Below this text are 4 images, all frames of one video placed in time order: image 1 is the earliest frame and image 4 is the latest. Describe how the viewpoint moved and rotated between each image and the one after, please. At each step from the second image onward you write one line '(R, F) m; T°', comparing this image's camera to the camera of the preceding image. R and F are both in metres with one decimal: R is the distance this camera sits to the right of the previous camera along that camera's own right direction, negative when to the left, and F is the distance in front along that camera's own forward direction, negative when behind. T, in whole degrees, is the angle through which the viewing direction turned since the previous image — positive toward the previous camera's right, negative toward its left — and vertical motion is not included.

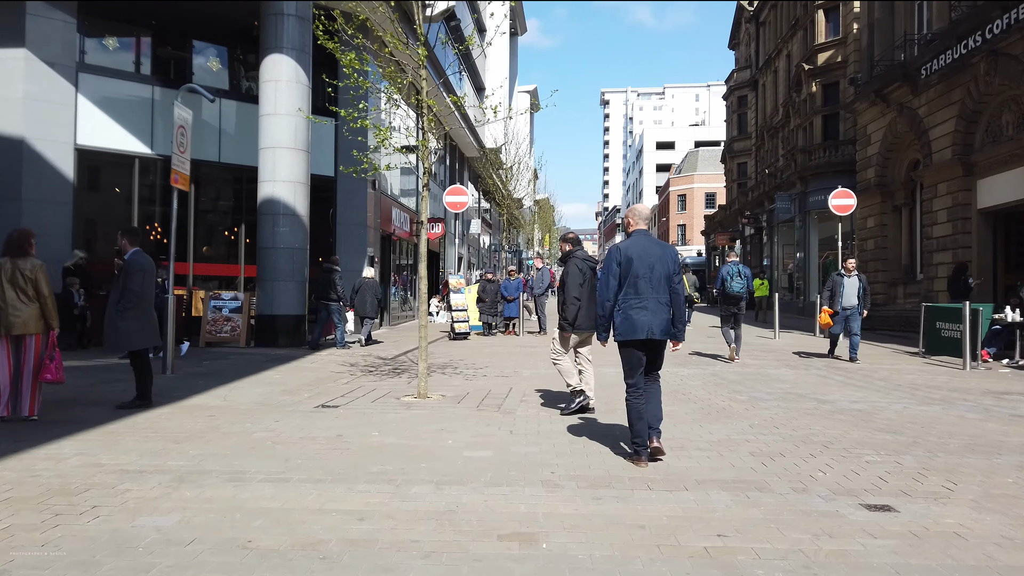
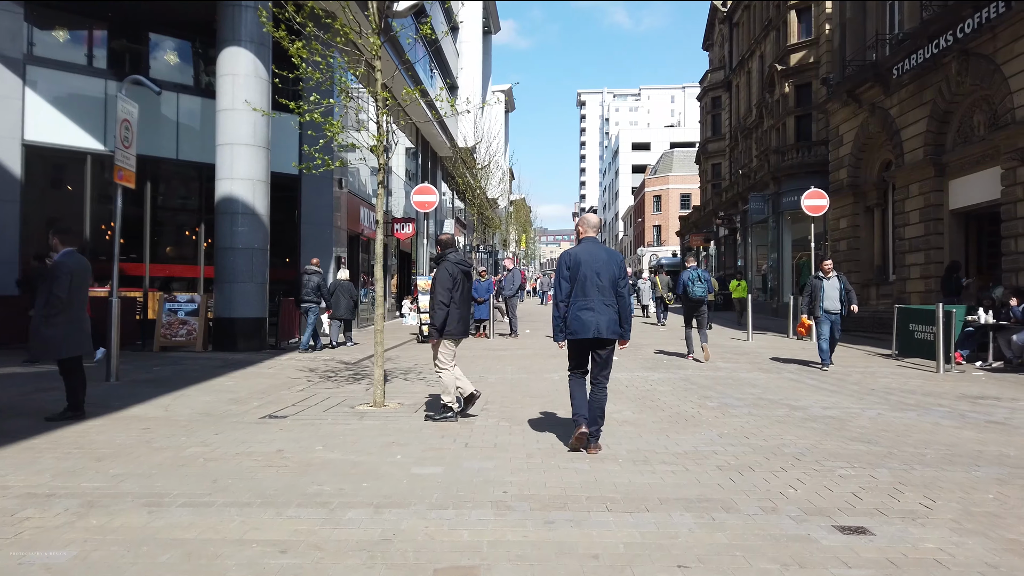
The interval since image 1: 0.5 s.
(+0.2, +0.4) m; +2°
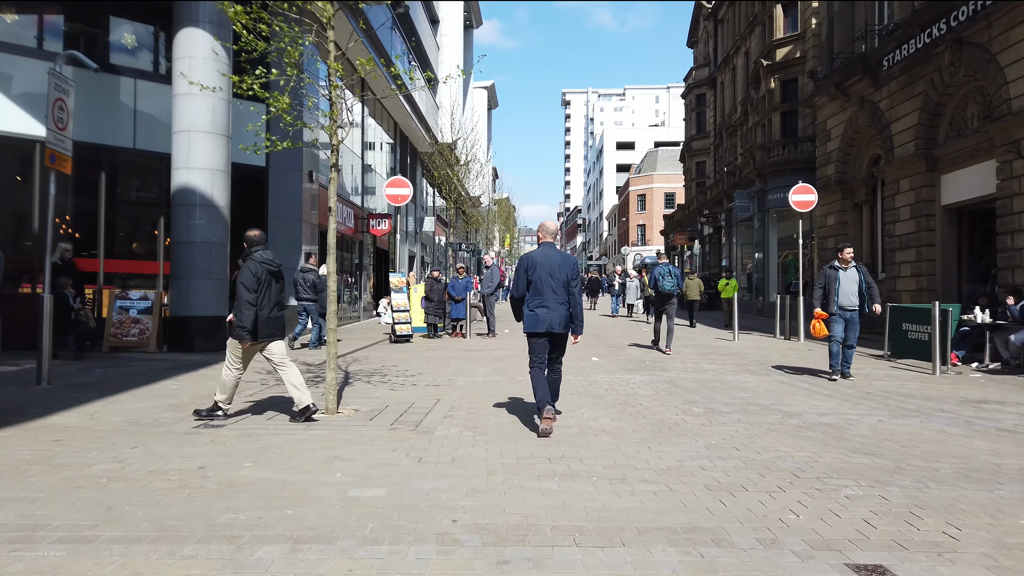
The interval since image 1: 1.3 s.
(+0.2, +0.7) m; +1°
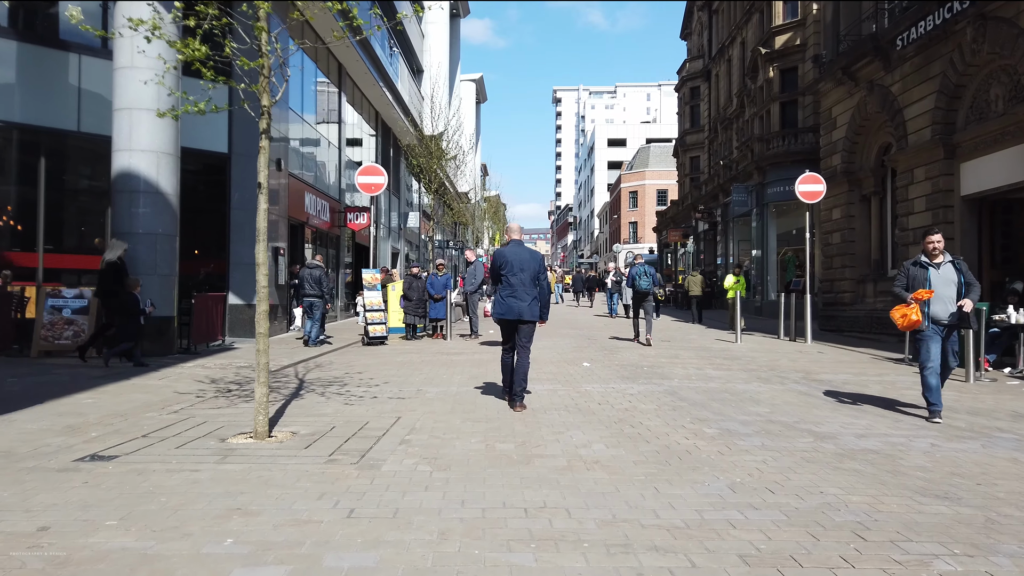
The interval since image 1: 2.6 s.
(+0.1, +1.3) m; +1°
